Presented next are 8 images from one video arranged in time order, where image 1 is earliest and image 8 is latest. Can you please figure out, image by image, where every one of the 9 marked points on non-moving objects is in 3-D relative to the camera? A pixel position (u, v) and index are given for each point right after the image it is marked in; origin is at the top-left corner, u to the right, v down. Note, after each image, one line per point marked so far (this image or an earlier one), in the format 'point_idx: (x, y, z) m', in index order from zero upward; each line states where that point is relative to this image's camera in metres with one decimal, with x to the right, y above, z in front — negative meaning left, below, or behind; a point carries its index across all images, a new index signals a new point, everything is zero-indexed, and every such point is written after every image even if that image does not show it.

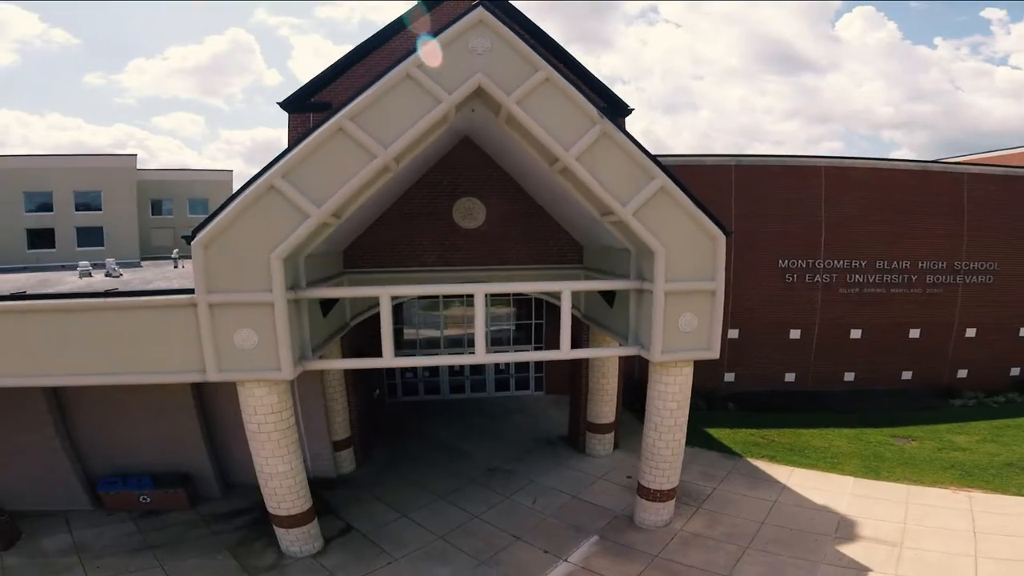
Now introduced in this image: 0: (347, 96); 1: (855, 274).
0: (-4.7, +5.7, +13.2) m
1: (+14.1, +0.3, +18.3) m
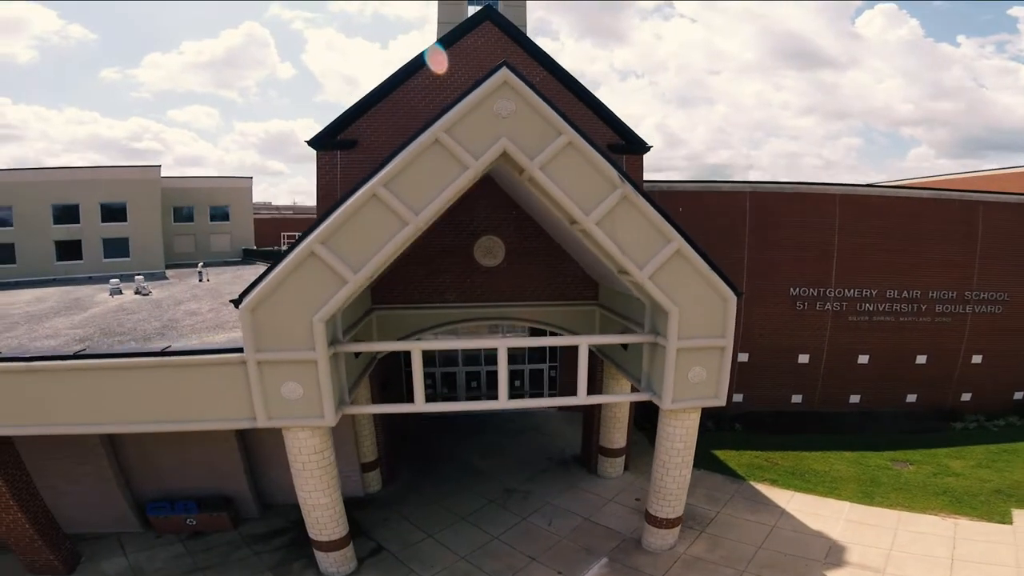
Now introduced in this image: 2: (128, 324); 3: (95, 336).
0: (-4.2, +4.7, +13.5) m
1: (+14.6, -0.7, +18.6) m
2: (-12.6, -1.2, +14.7) m
3: (-12.7, -1.5, +13.6) m
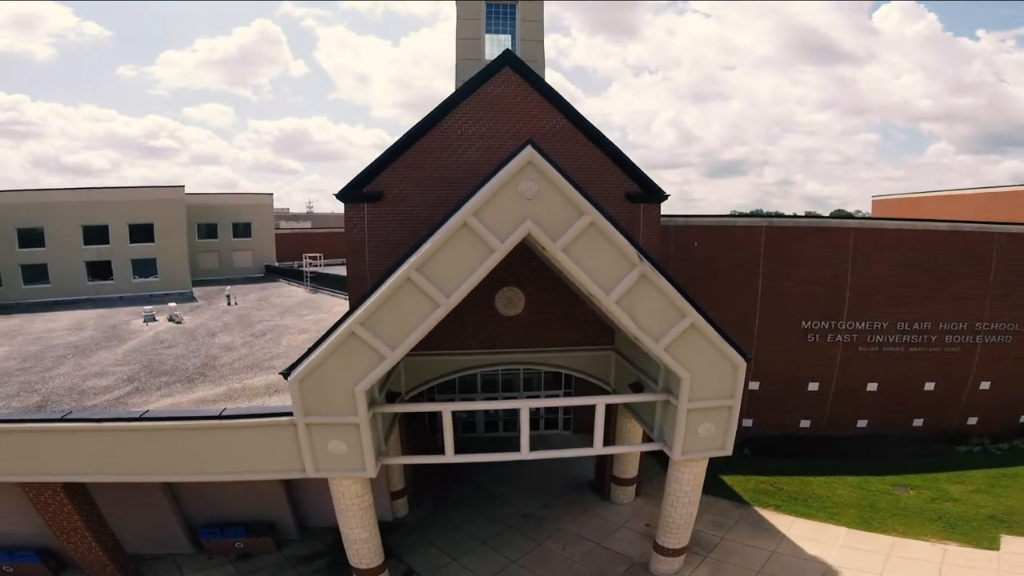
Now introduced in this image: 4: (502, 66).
0: (-3.6, +3.3, +14.0) m
1: (+15.3, -2.0, +19.0) m
2: (-12.0, -2.5, +15.7) m
3: (-12.1, -2.8, +14.6) m
4: (-0.3, +7.0, +14.2) m
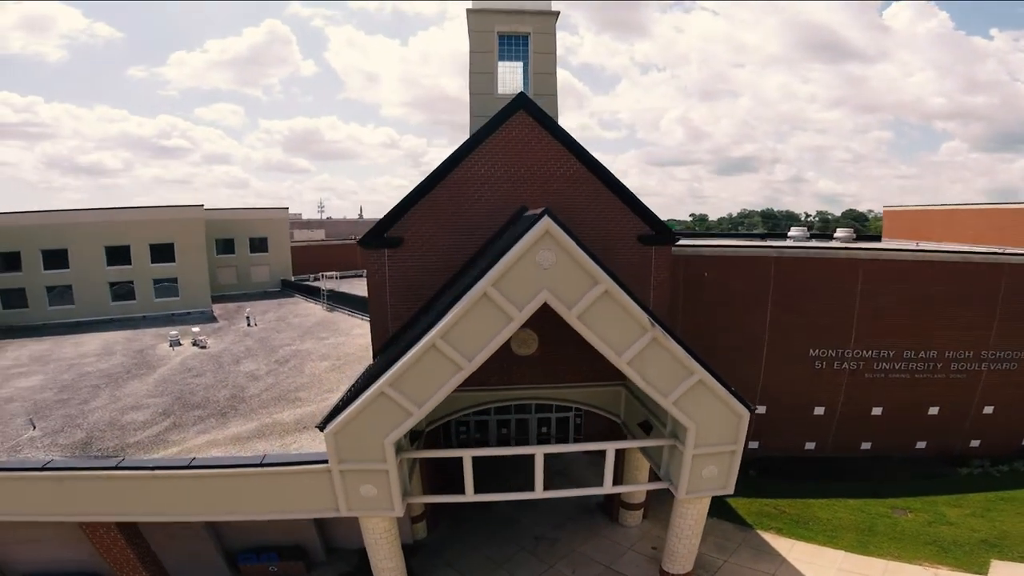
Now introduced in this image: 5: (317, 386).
0: (-3.1, +1.9, +14.5) m
1: (+15.9, -3.2, +19.3) m
2: (-11.5, -3.8, +16.5) m
3: (-11.6, -4.1, +15.4) m
4: (+0.2, +5.7, +14.5) m
5: (-7.3, -3.7, +16.7) m
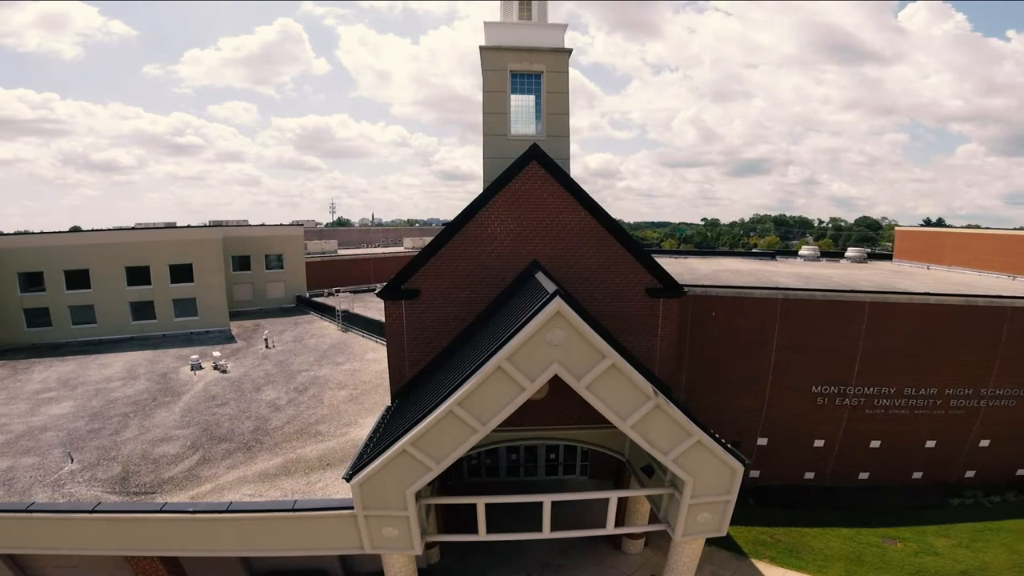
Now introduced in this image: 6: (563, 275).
0: (-2.7, +0.3, +15.0) m
1: (+16.3, -4.9, +19.8) m
2: (-11.2, -5.2, +17.4) m
3: (-11.3, -5.6, +16.4) m
4: (+0.6, +4.1, +14.8) m
5: (-6.9, -5.1, +17.6) m
6: (+1.7, +0.2, +15.5) m
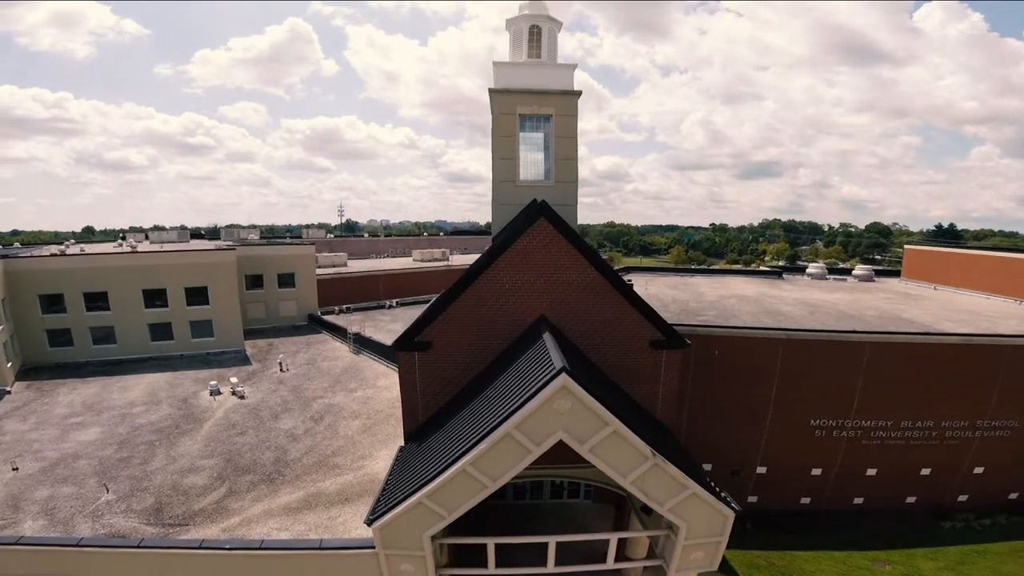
0: (-2.4, -1.4, +15.7) m
1: (+16.6, -6.5, +20.4) m
2: (-10.9, -6.7, +18.4) m
3: (-11.0, -7.2, +17.4) m
4: (+1.0, +2.3, +15.3) m
5: (-6.6, -6.7, +18.5) m
6: (+2.0, -1.5, +16.1) m
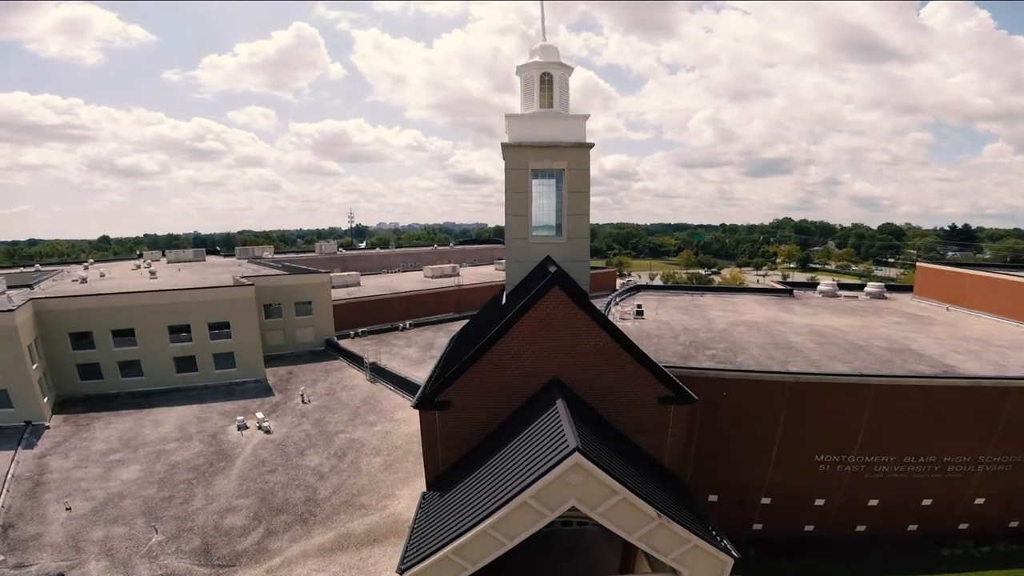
0: (-1.9, -3.6, +16.4) m
1: (+17.3, -8.3, +21.0) m
2: (-10.2, -8.9, +19.5) m
3: (-10.4, -9.4, +18.5) m
4: (+1.4, +0.1, +15.7) m
5: (-6.0, -8.8, +19.5) m
6: (+2.6, -3.6, +16.7) m
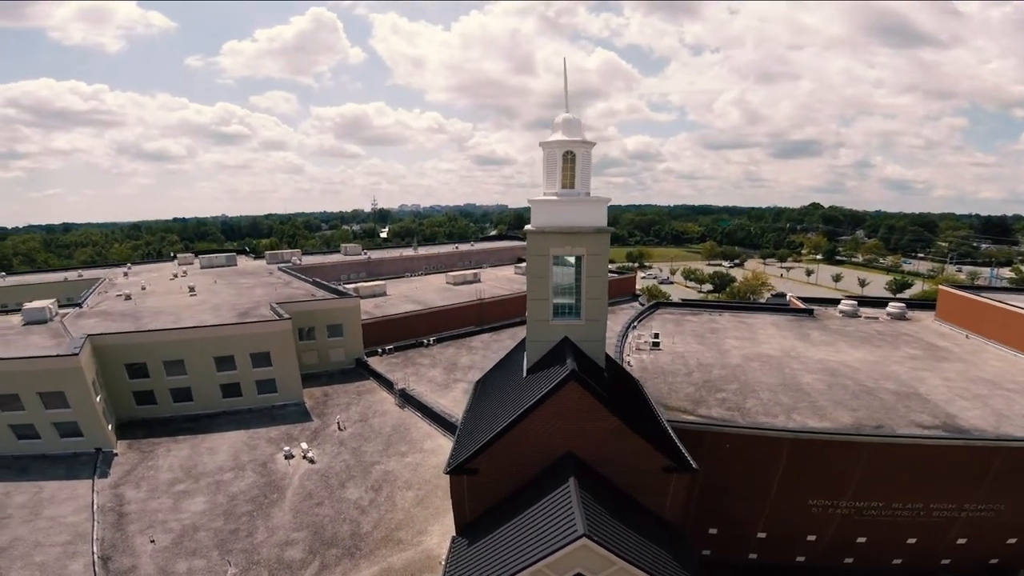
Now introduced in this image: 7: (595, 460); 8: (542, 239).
0: (-1.2, -7.1, +18.3) m
1: (+18.2, -11.1, +22.6) m
2: (-9.4, -11.8, +22.5) m
3: (-9.6, -12.5, +21.6) m
4: (+2.1, -3.6, +16.9) m
5: (-5.1, -11.7, +22.3) m
6: (+3.3, -7.1, +18.4) m
7: (+3.4, -7.2, +18.4) m
8: (+1.0, +2.1, +18.4) m
